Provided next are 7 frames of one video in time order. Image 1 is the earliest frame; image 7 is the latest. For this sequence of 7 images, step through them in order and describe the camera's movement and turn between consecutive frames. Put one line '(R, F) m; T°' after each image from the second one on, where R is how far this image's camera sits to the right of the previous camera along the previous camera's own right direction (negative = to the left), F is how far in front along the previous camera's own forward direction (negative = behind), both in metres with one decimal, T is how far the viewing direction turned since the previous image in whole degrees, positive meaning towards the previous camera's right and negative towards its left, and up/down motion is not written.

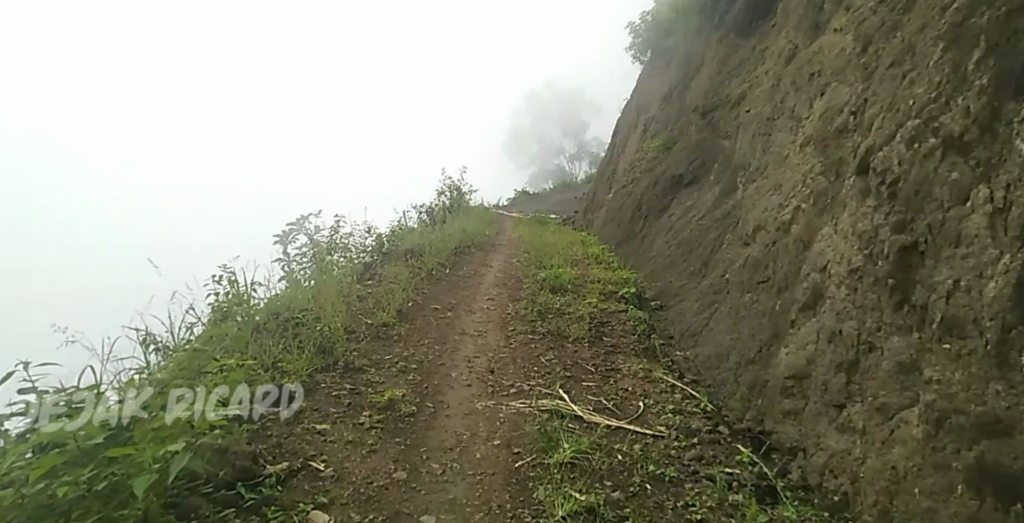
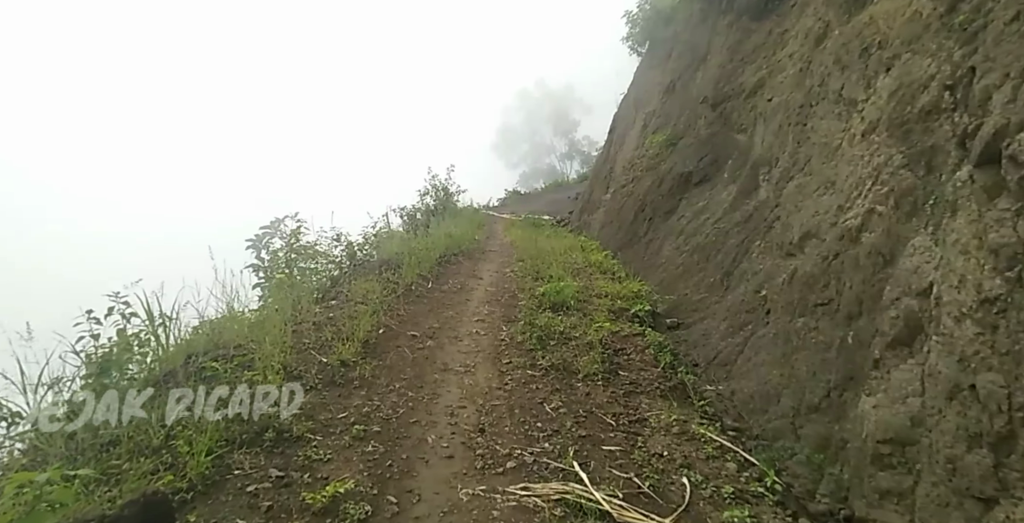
(0.0, +1.0) m; +1°
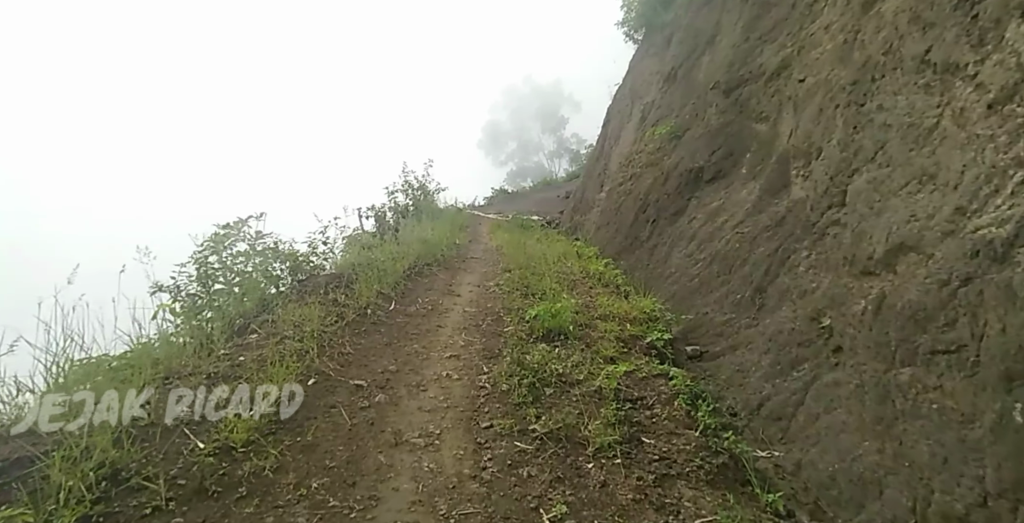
(0.0, +1.2) m; +1°
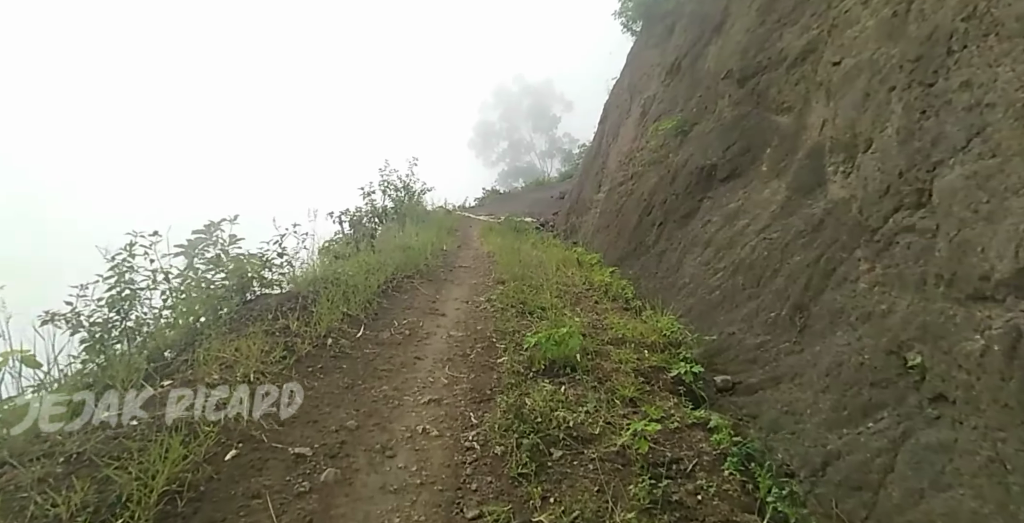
(0.0, +0.9) m; +1°
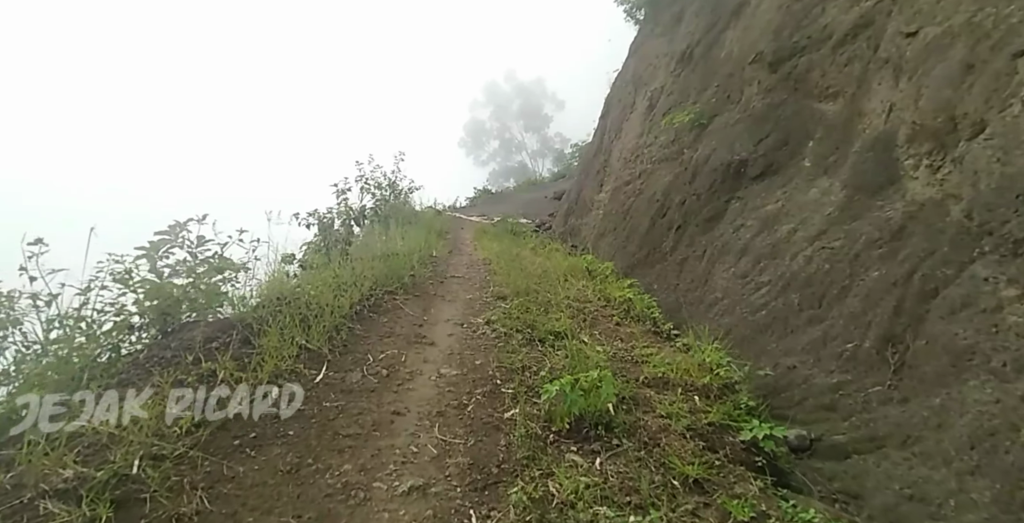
(-0.1, +1.0) m; +1°
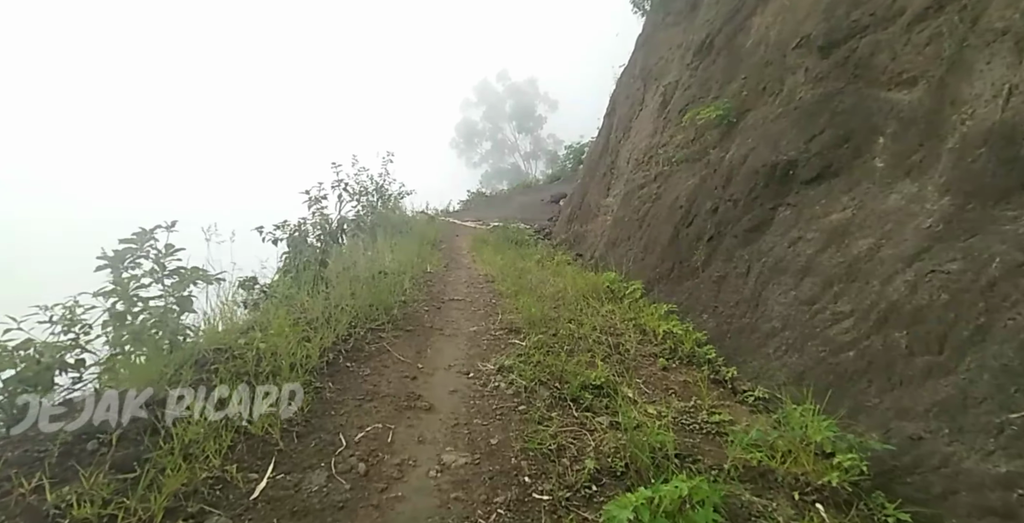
(-0.2, +1.0) m; +1°
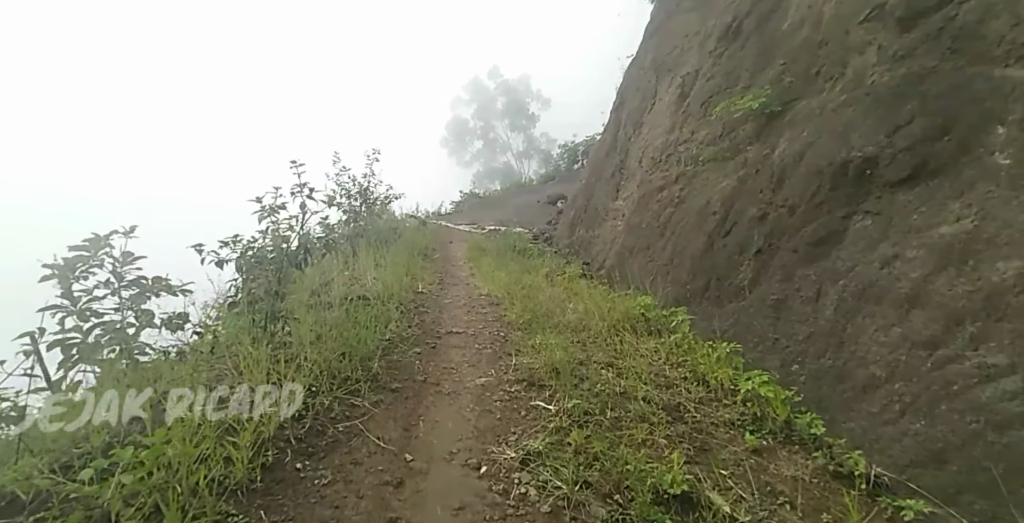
(-0.2, +1.1) m; +1°
